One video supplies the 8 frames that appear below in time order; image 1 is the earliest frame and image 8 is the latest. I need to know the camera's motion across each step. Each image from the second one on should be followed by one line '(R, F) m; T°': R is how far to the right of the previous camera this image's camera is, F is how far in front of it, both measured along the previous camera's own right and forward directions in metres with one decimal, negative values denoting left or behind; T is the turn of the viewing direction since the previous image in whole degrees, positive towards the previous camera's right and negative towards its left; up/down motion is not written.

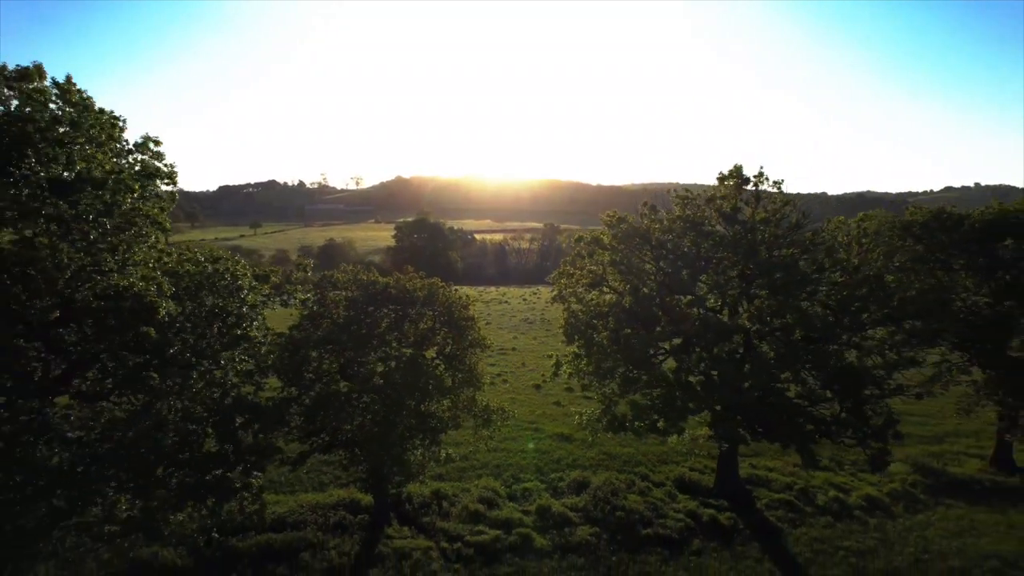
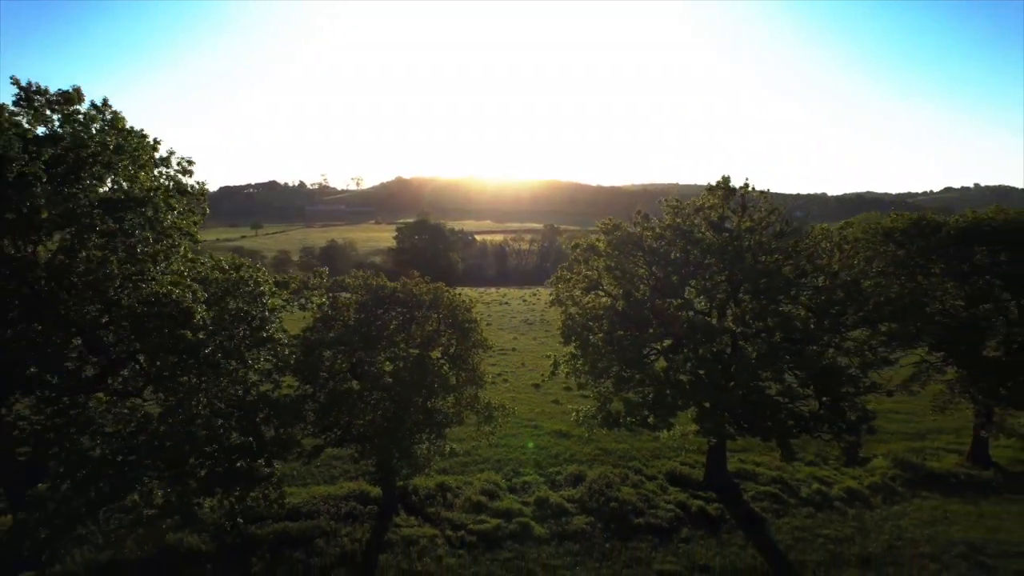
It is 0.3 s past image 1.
(0.0, -1.1) m; 0°
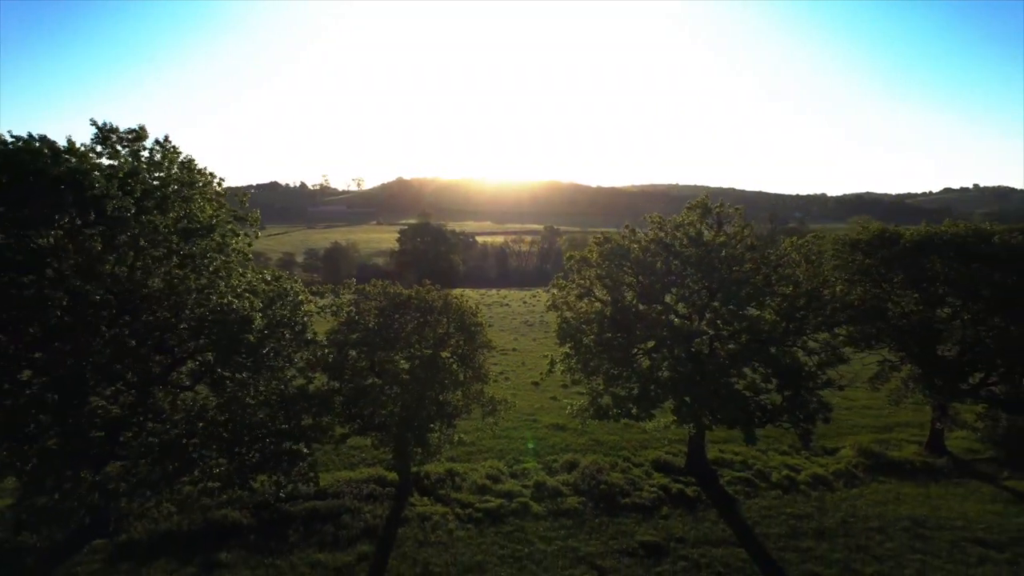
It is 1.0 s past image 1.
(0.0, -2.3) m; 0°
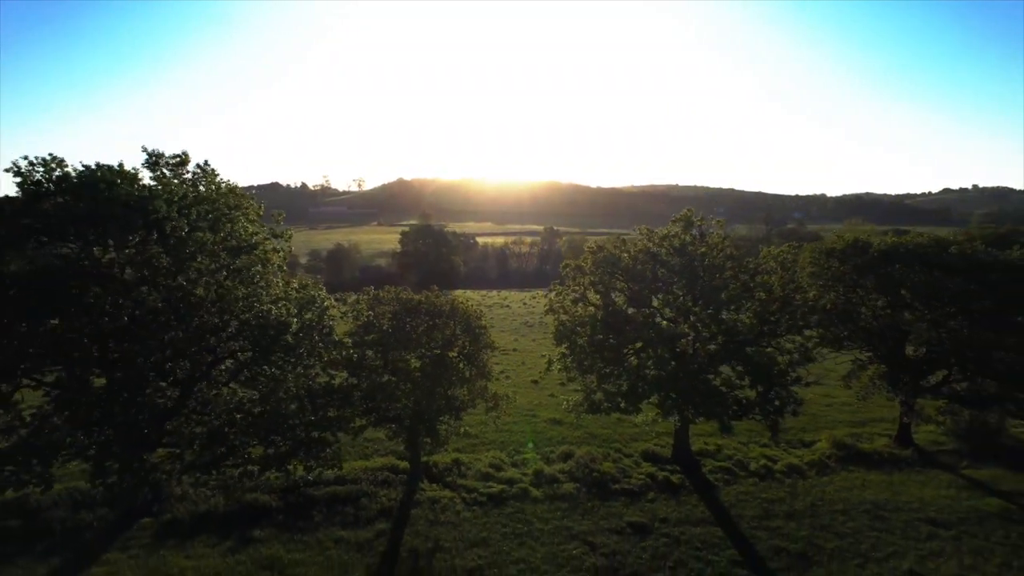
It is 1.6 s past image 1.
(0.0, -2.0) m; 0°
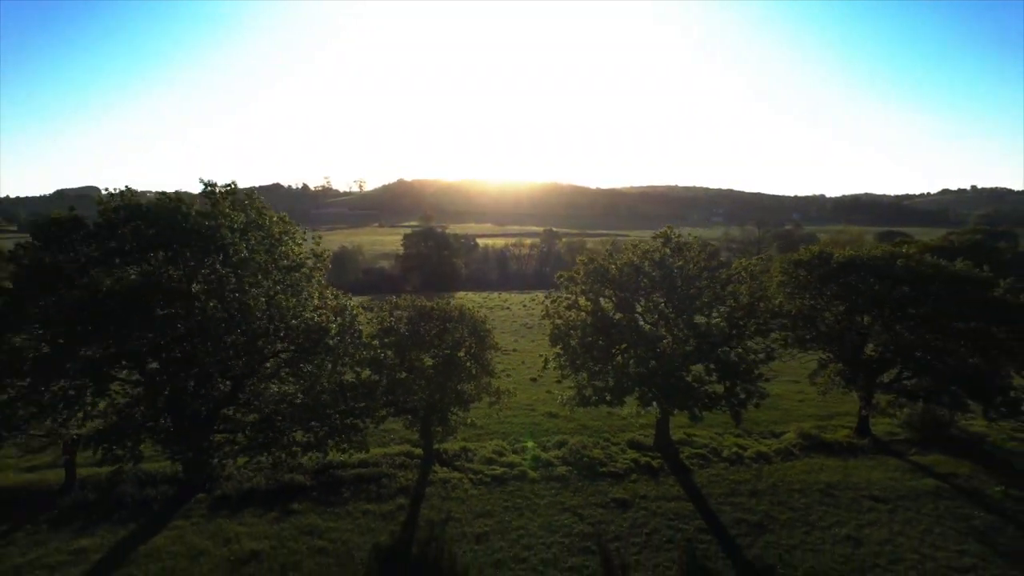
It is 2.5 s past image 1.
(0.0, -3.1) m; 0°
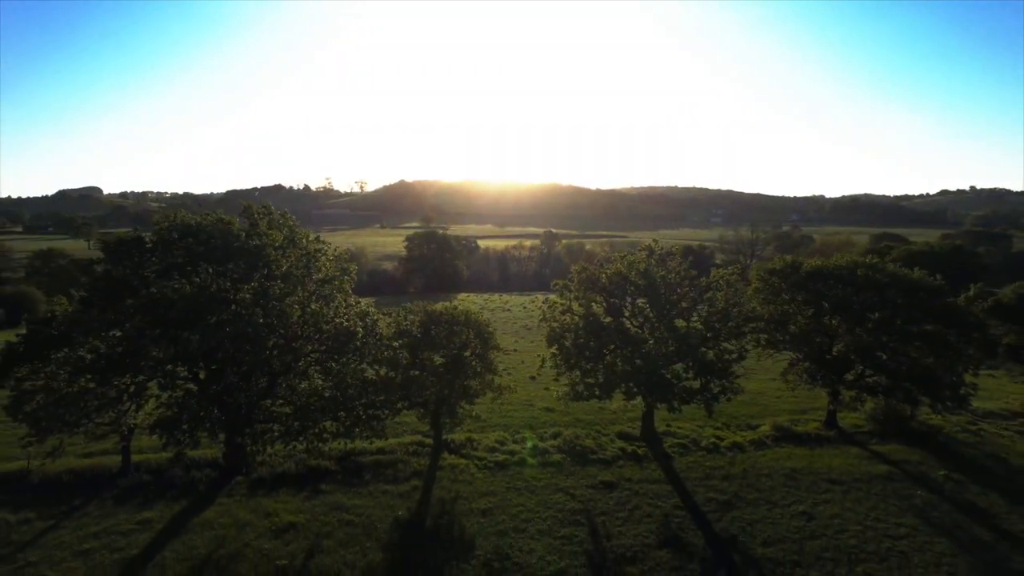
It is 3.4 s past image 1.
(0.0, -3.0) m; 0°
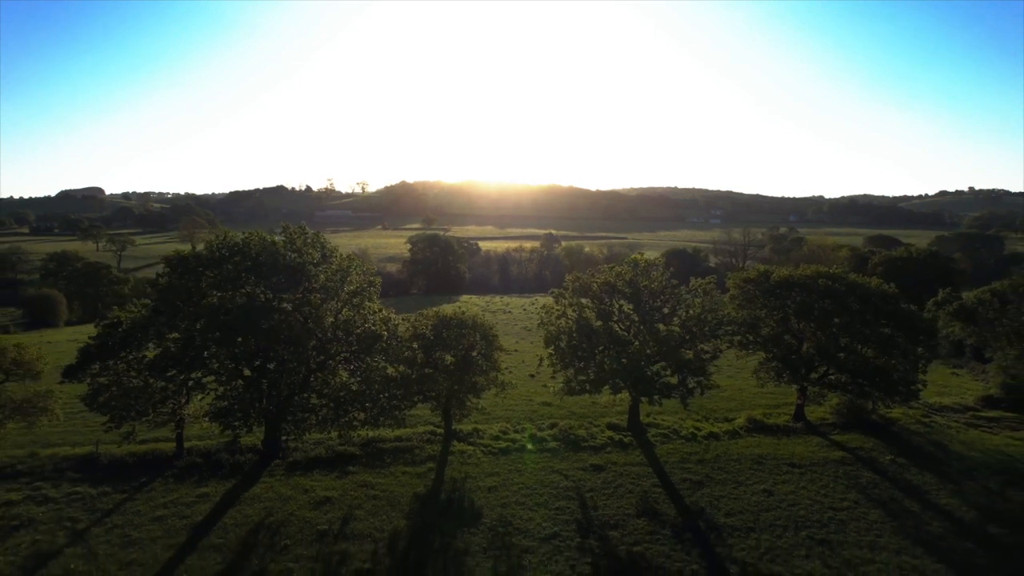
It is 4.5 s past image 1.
(-0.1, -3.7) m; 0°
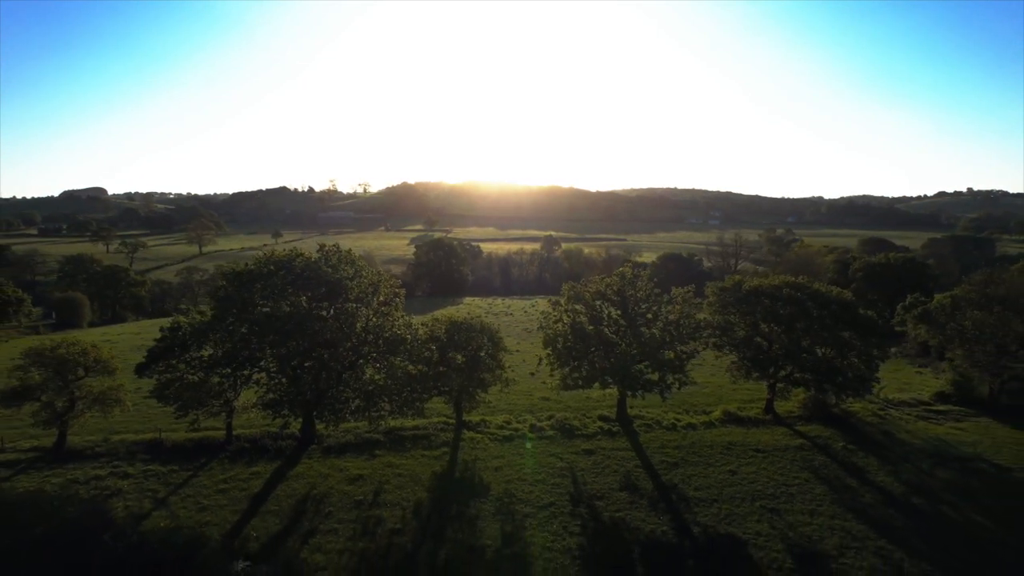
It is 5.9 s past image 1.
(-0.1, -4.5) m; 0°
